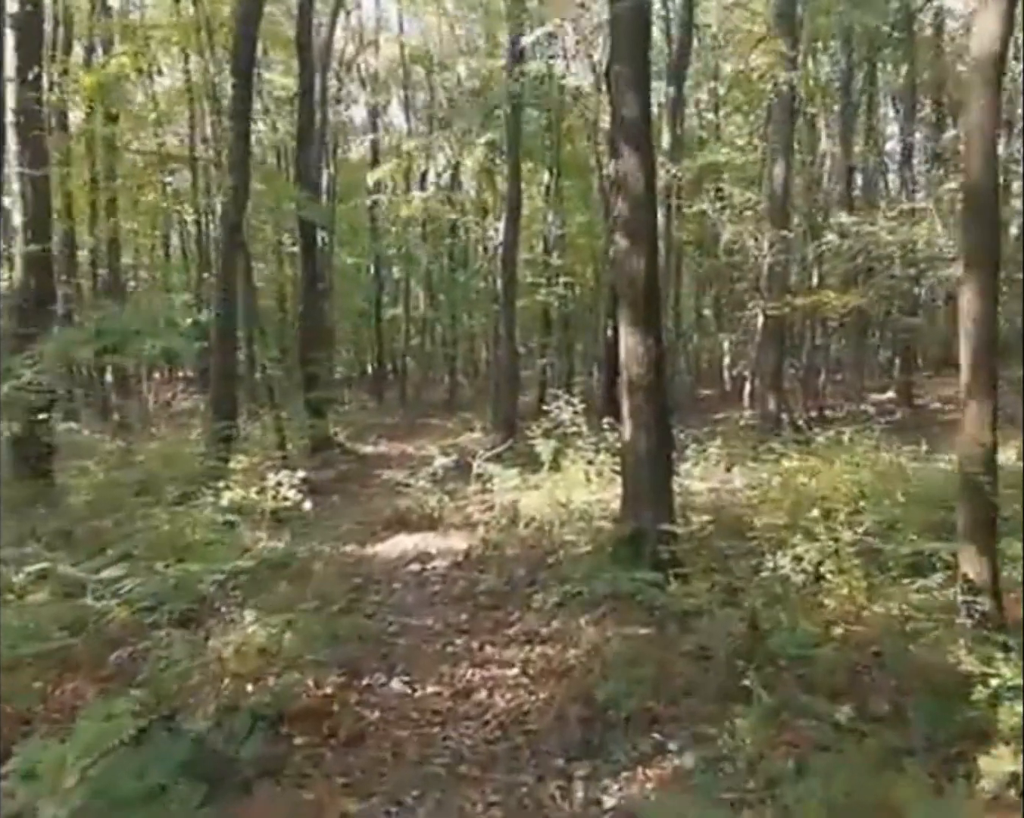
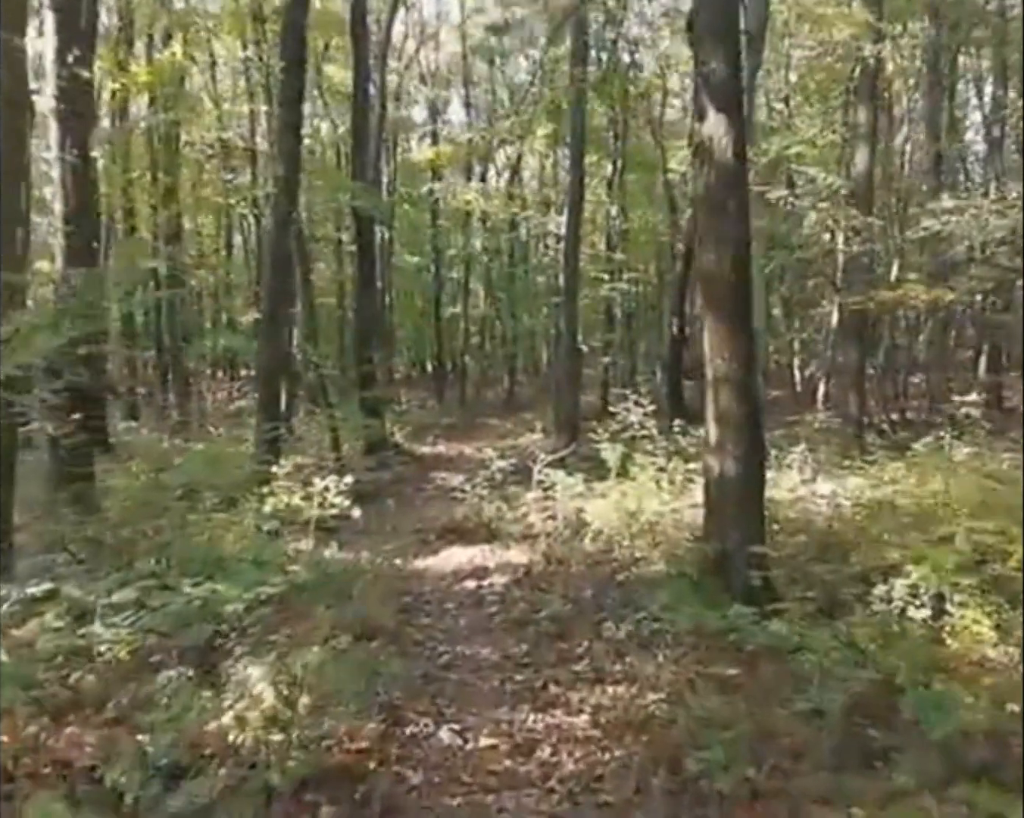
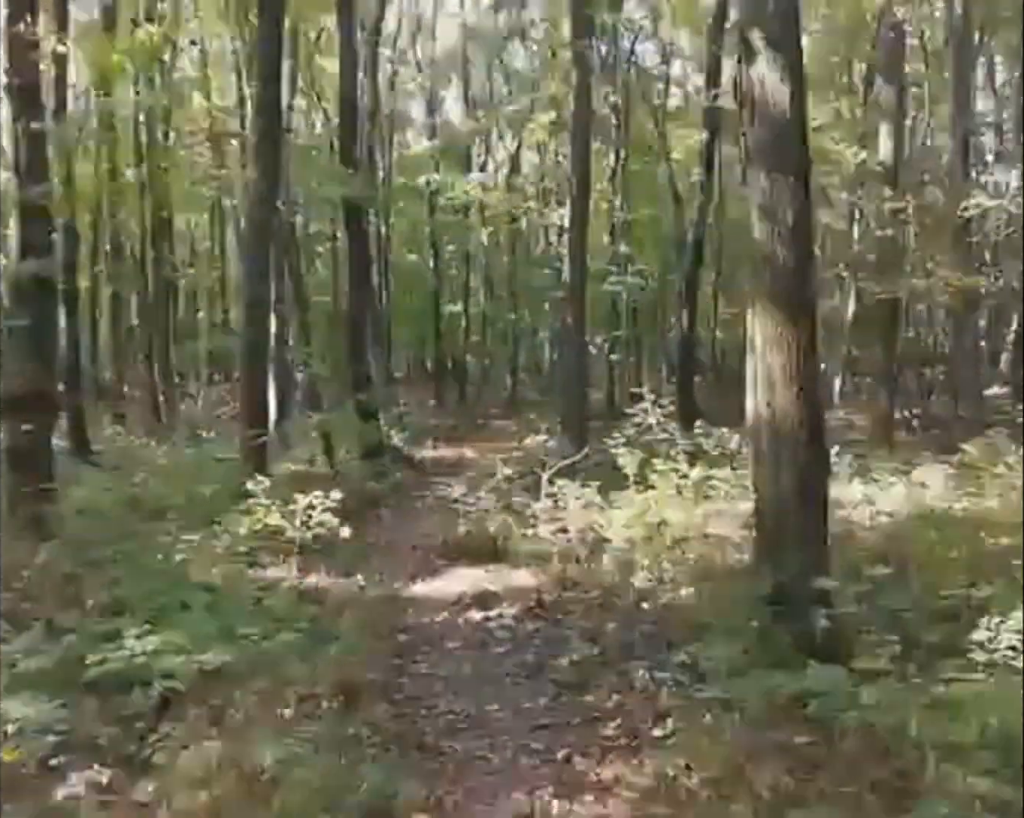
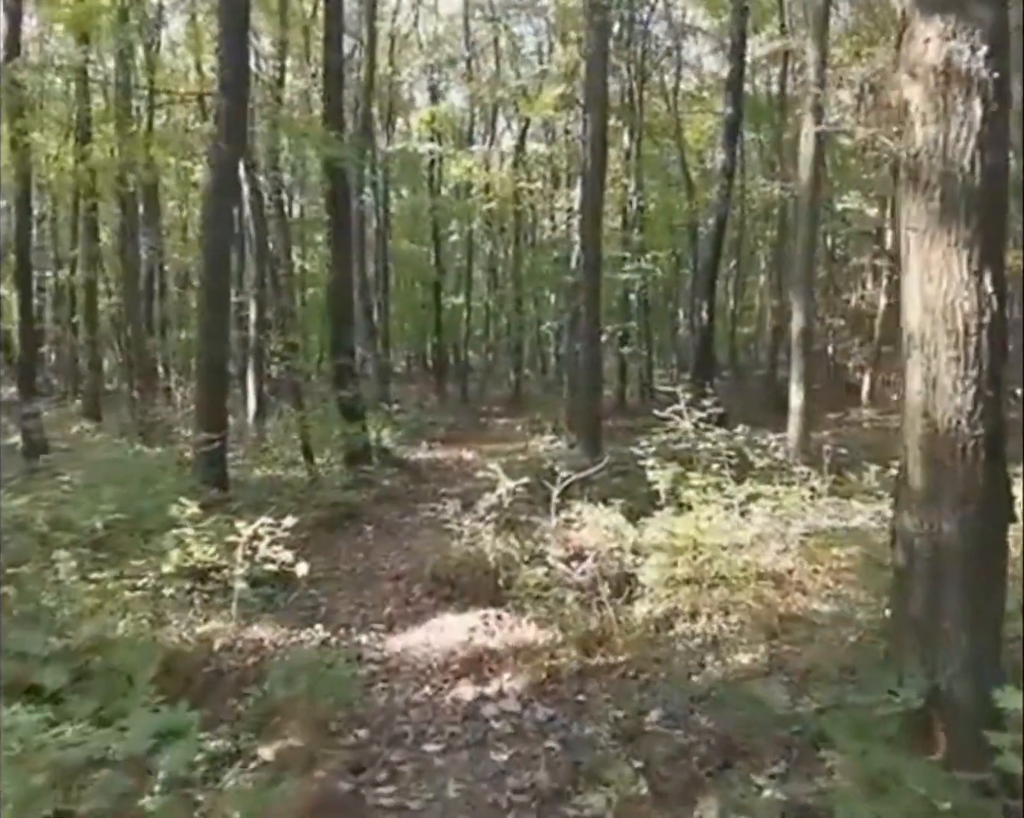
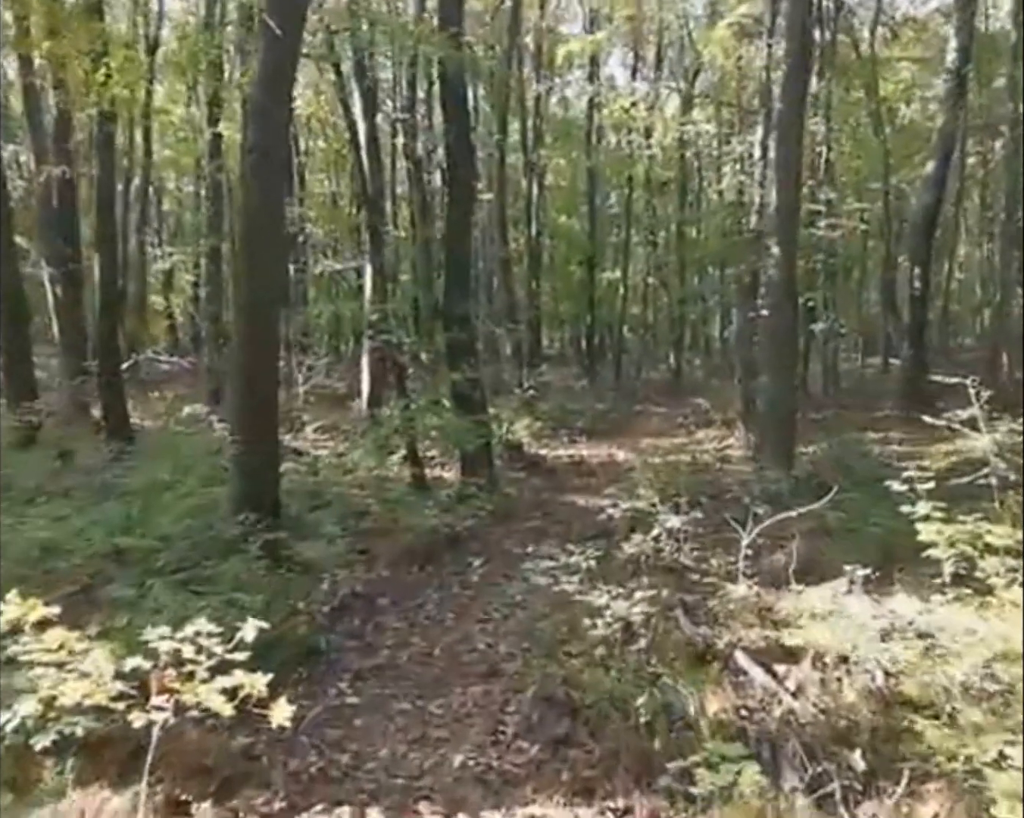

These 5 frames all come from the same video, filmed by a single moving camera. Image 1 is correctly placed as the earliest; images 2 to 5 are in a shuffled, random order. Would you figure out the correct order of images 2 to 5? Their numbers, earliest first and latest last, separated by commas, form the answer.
2, 3, 4, 5
